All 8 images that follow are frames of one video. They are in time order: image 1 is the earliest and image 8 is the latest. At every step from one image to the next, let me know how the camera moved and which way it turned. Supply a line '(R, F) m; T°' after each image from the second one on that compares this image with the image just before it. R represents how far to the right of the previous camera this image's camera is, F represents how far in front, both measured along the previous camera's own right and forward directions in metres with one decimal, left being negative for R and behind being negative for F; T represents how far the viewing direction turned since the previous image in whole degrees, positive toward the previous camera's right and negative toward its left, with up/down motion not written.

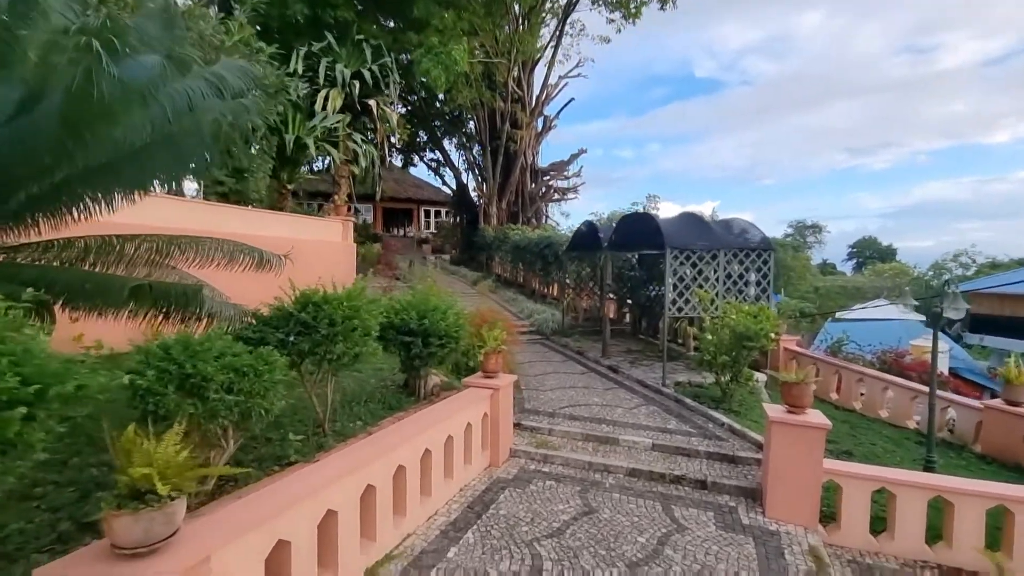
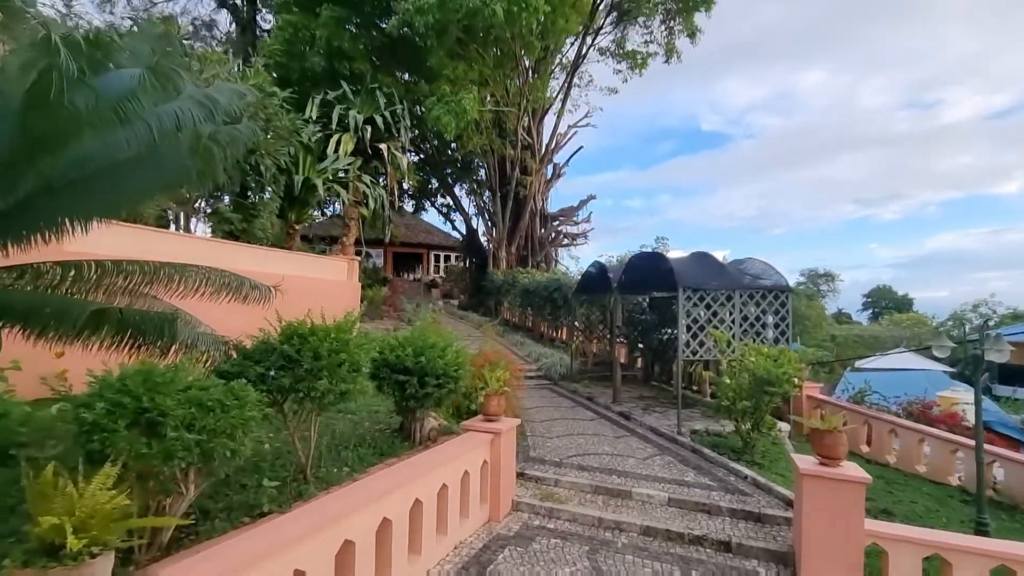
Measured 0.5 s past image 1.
(+0.1, +0.3) m; -1°
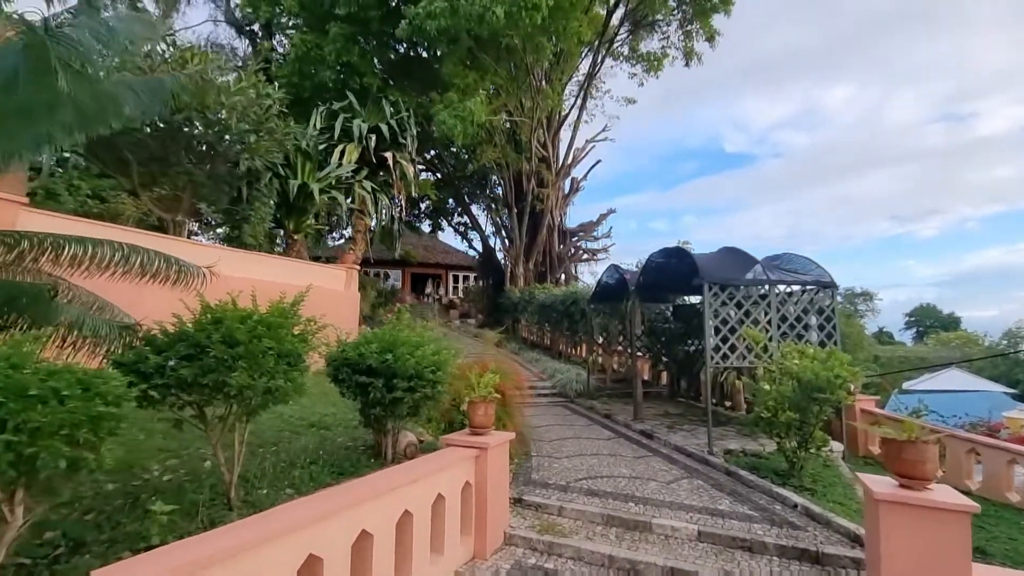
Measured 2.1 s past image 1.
(+0.3, +0.8) m; -3°
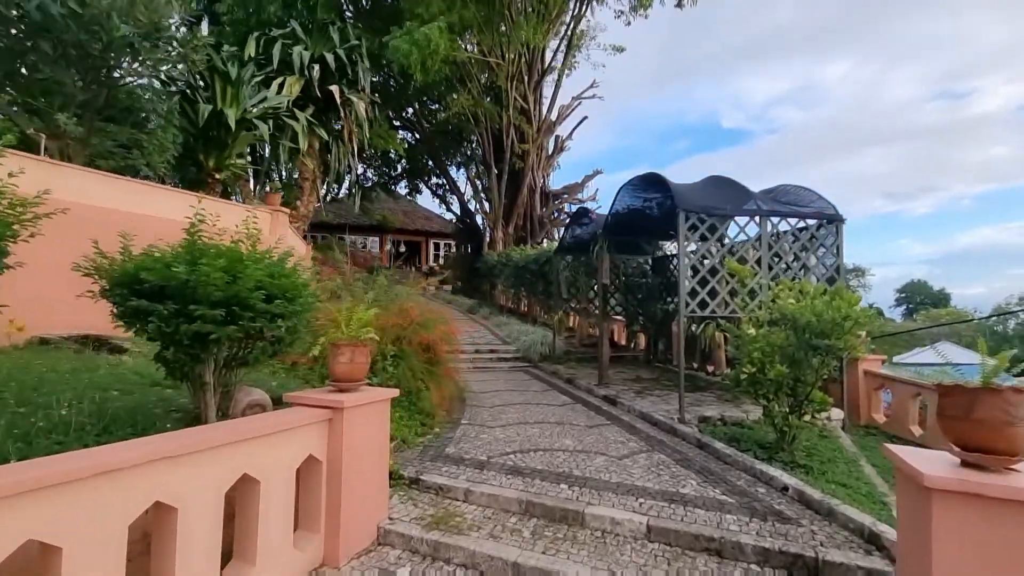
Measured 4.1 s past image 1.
(+0.7, +1.3) m; +1°
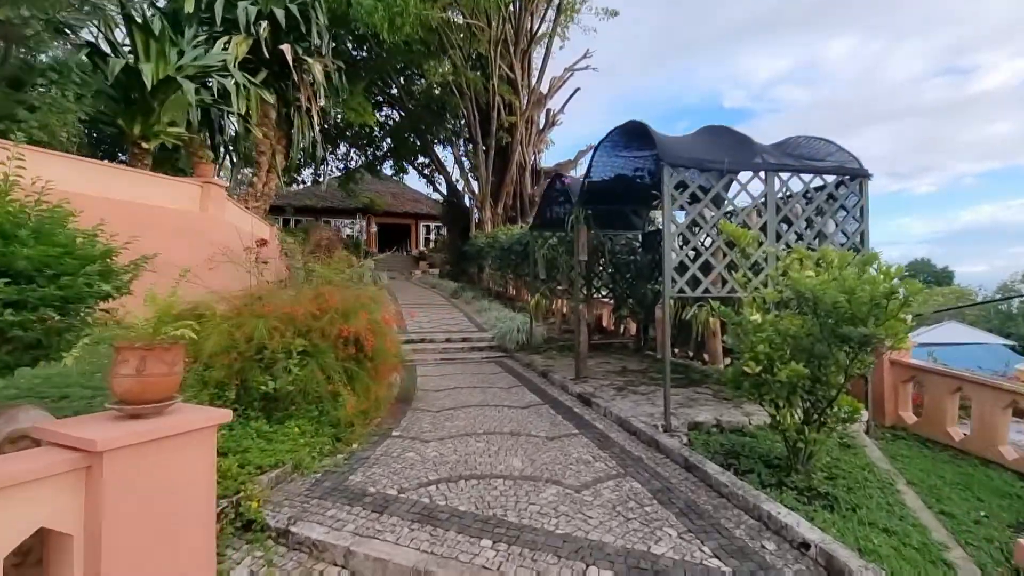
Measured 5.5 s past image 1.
(+0.5, +1.1) m; 0°
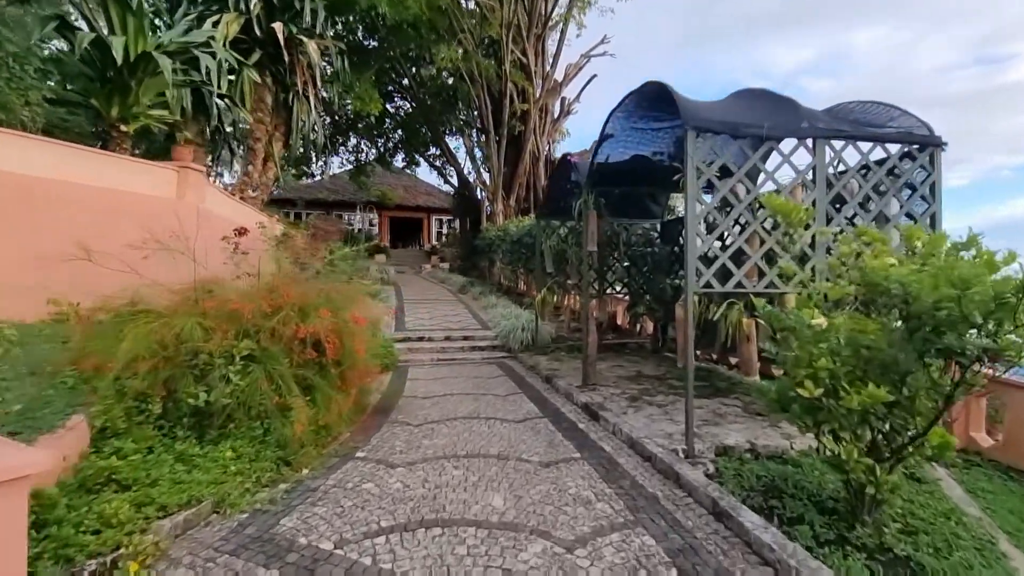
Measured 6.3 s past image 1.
(+0.2, +0.7) m; -2°
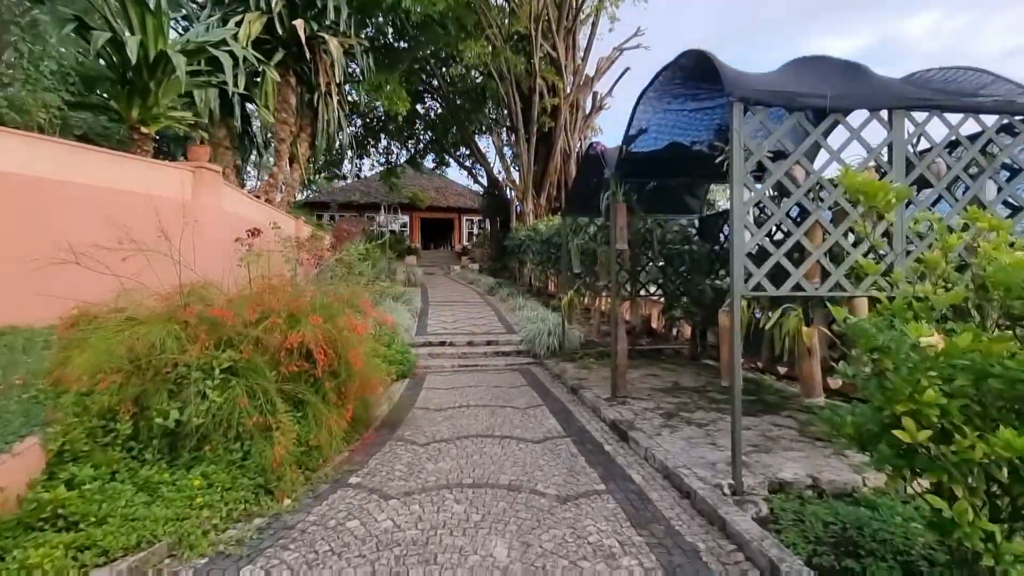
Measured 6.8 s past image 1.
(+0.1, +0.5) m; -4°
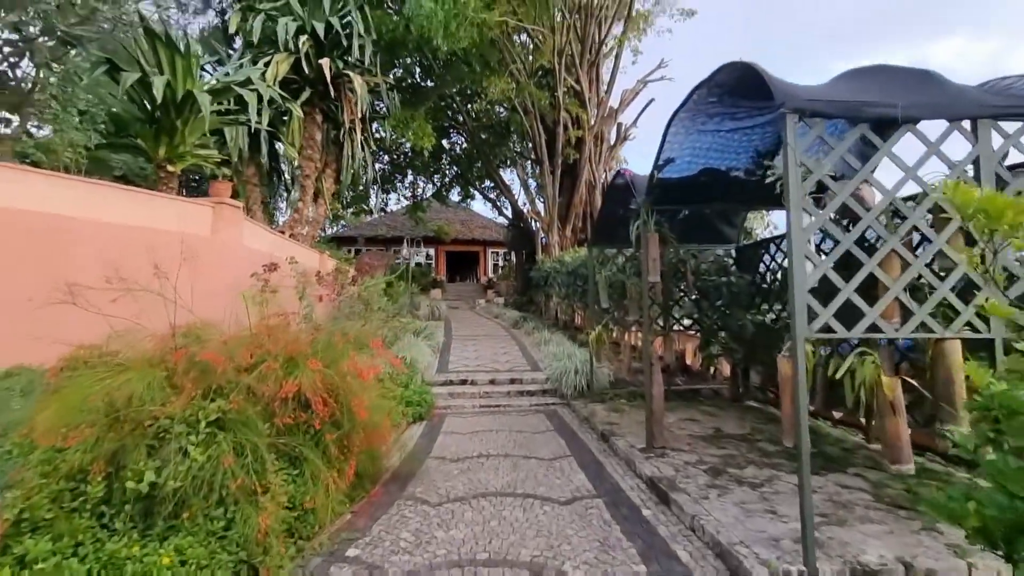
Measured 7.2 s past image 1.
(0.0, +0.4) m; -3°
